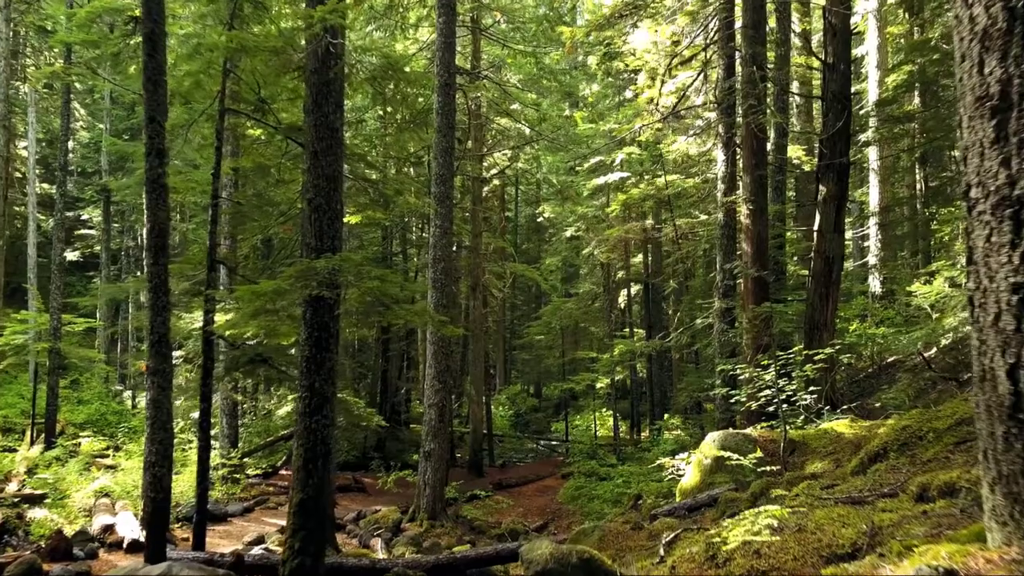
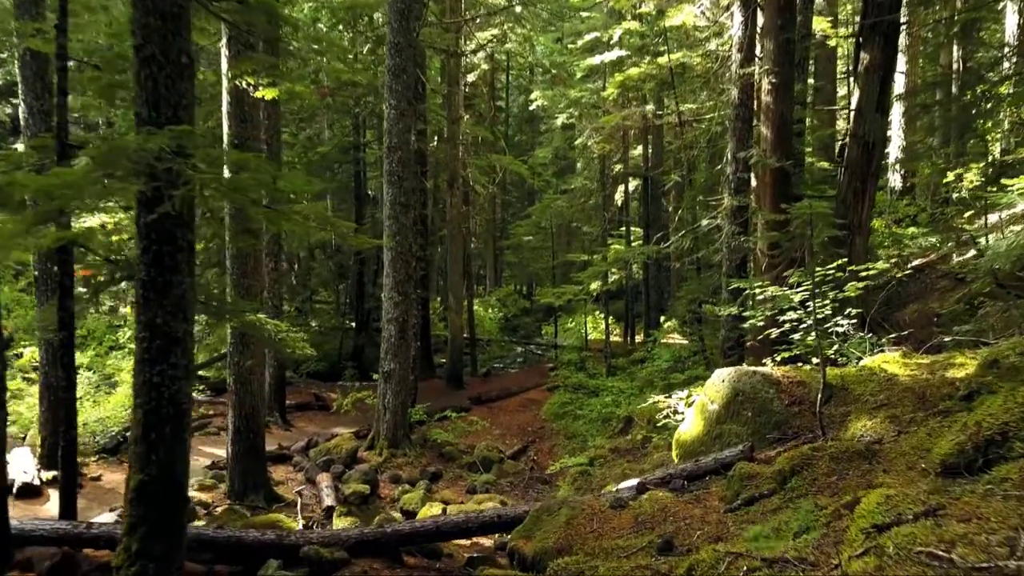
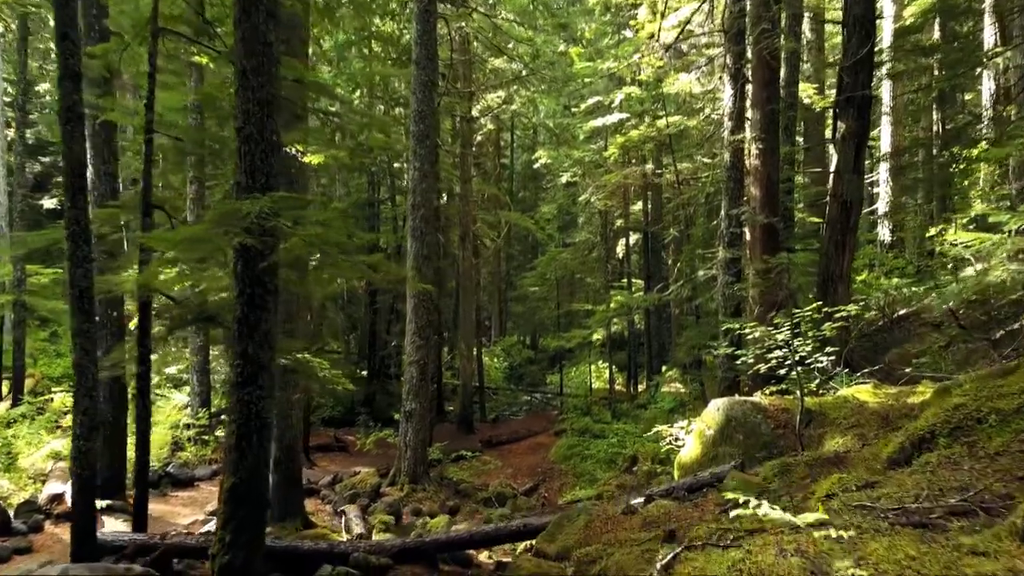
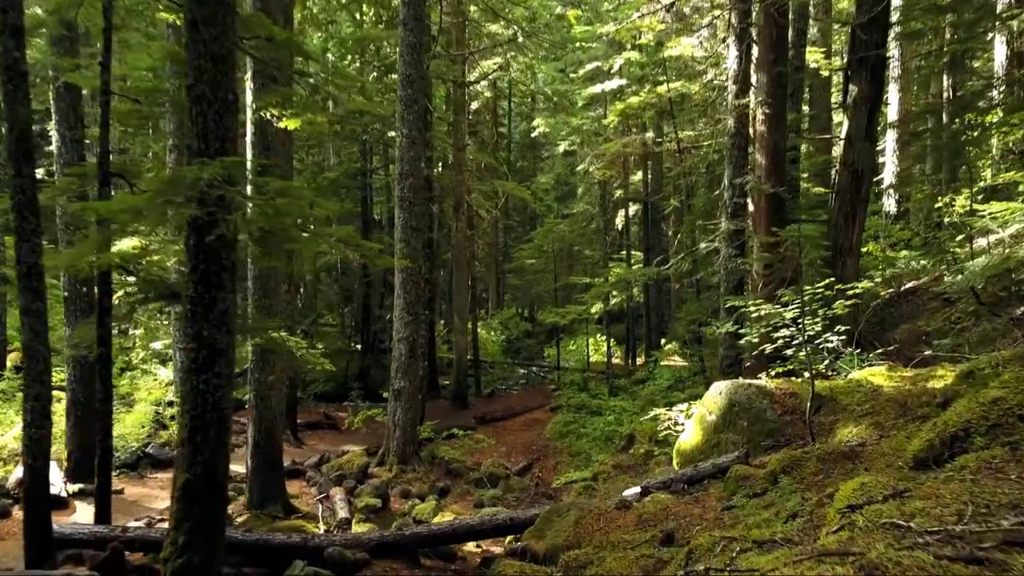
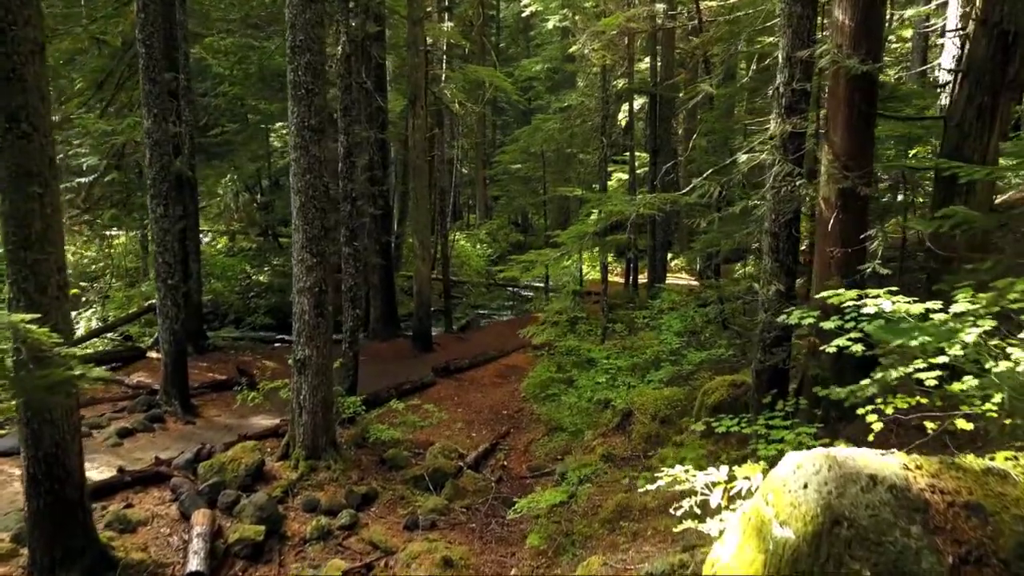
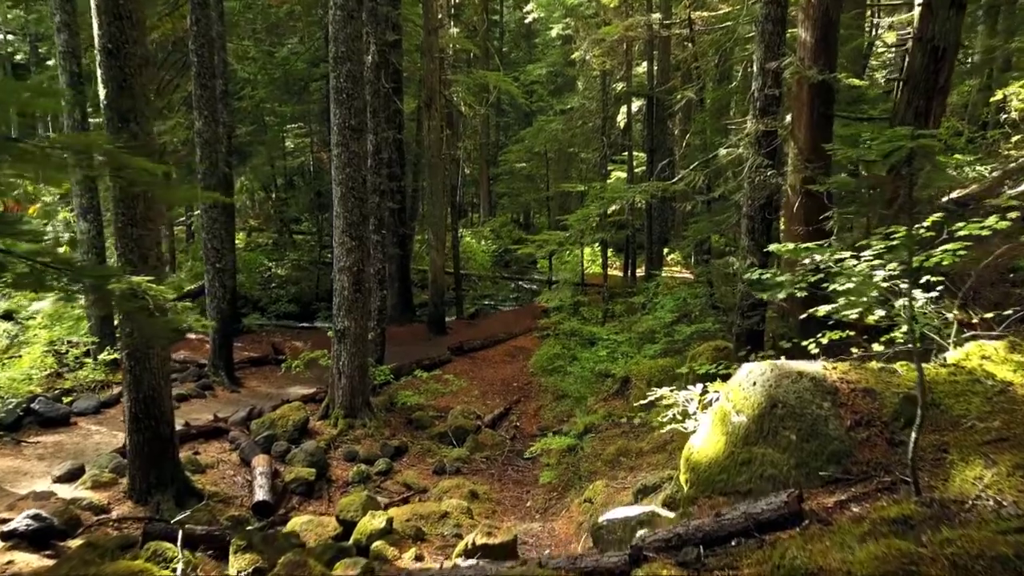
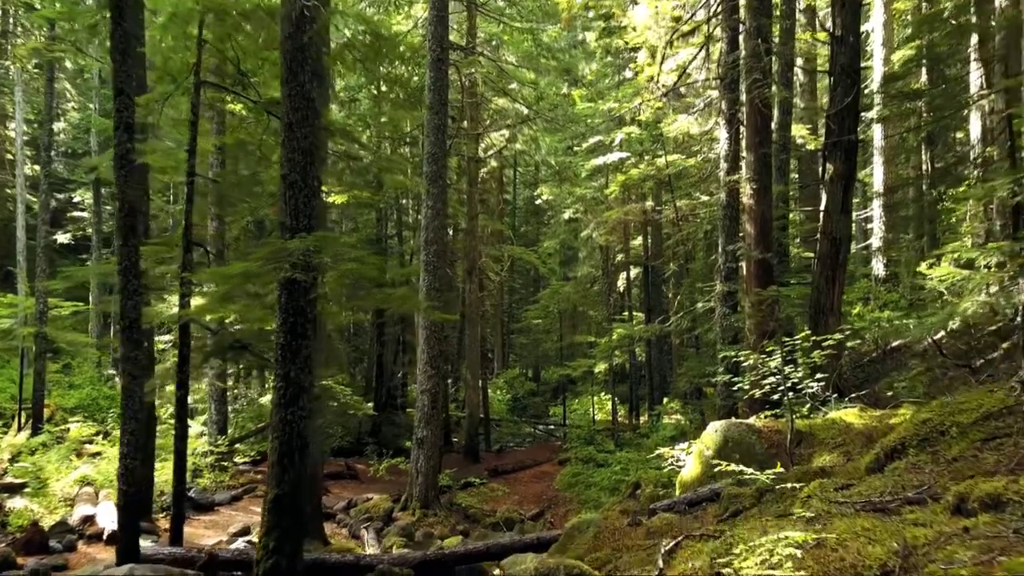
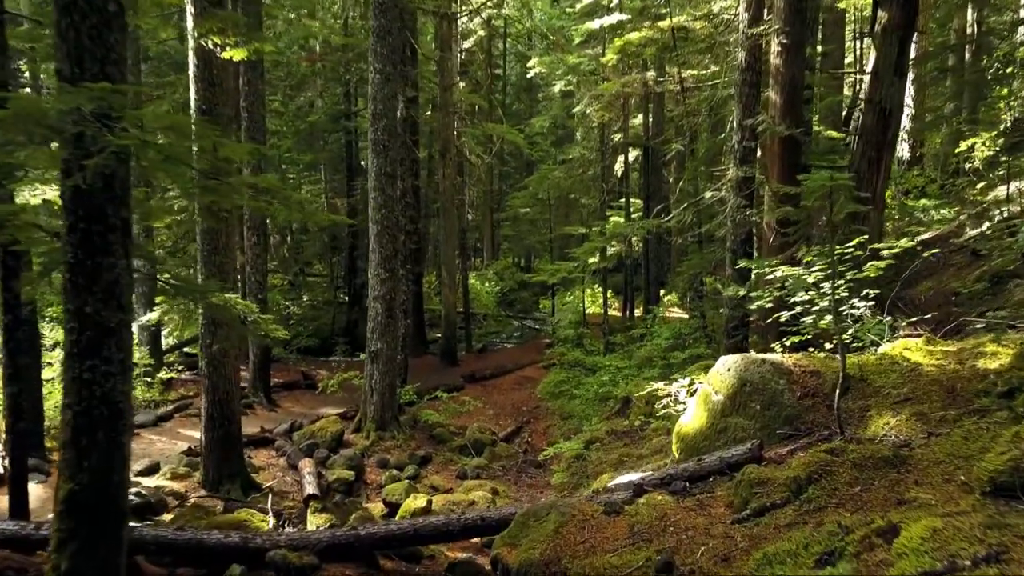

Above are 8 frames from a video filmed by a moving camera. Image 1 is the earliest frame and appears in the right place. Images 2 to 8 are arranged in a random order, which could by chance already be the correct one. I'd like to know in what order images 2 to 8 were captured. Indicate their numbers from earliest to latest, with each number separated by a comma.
7, 3, 4, 2, 8, 6, 5
